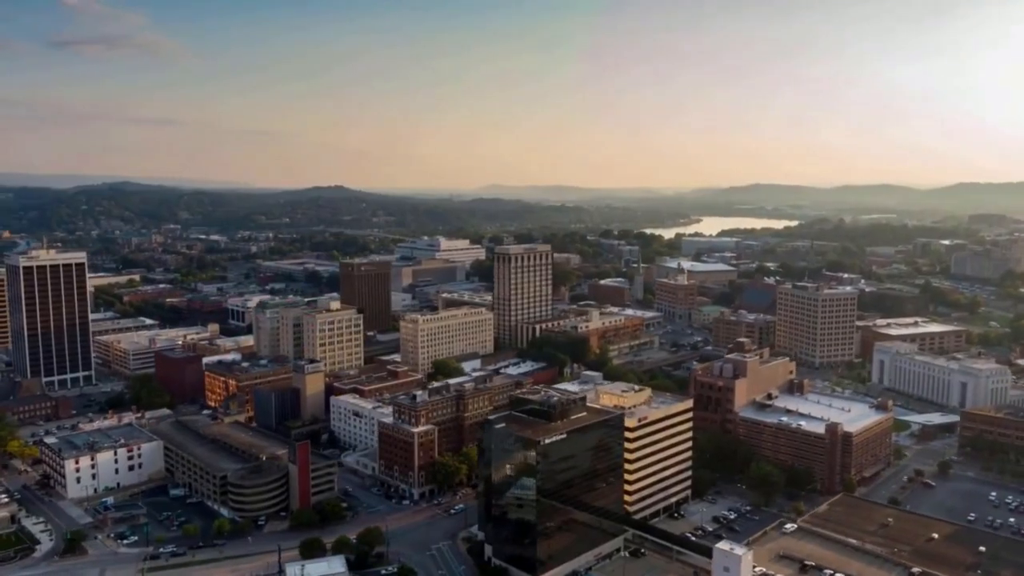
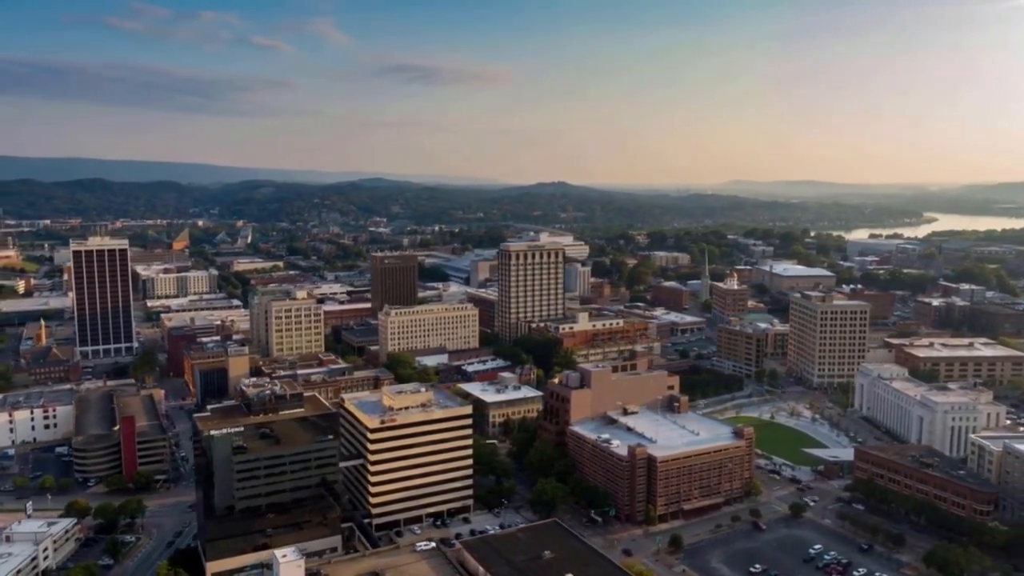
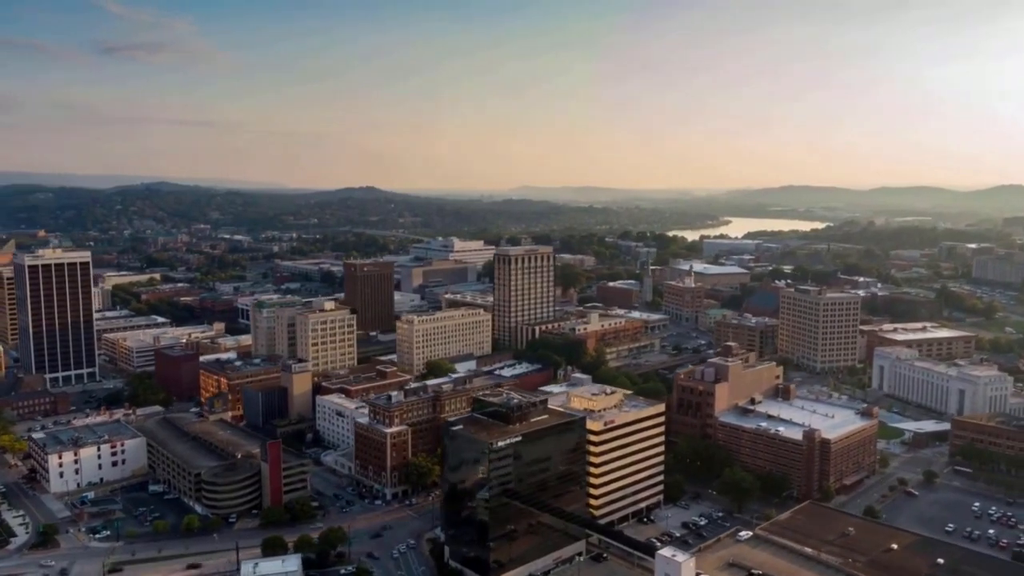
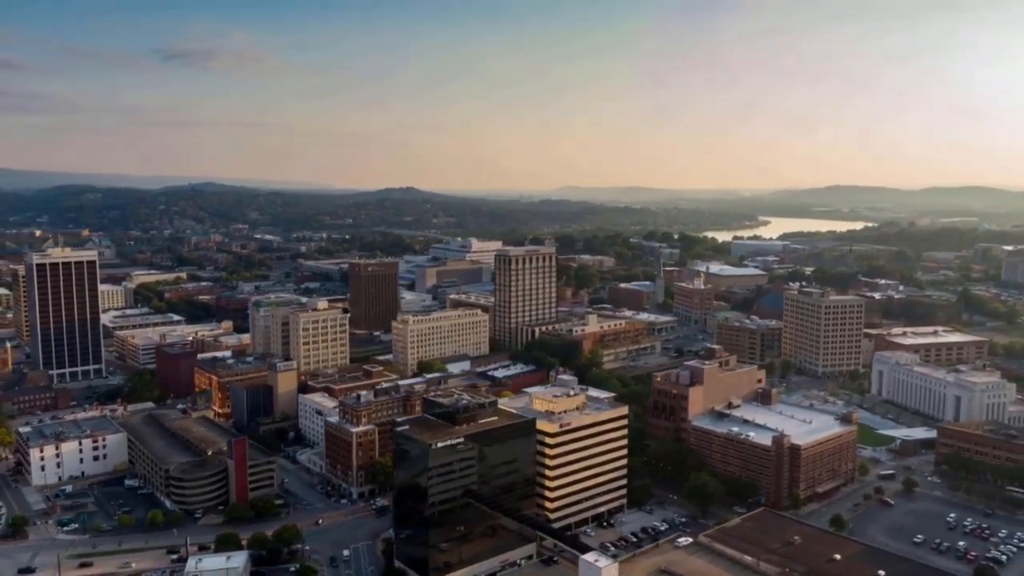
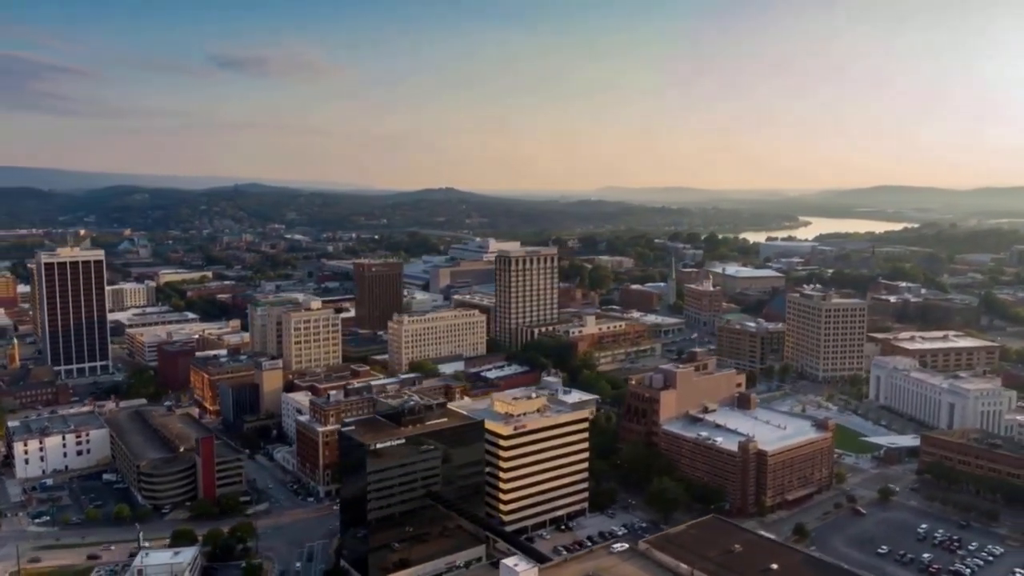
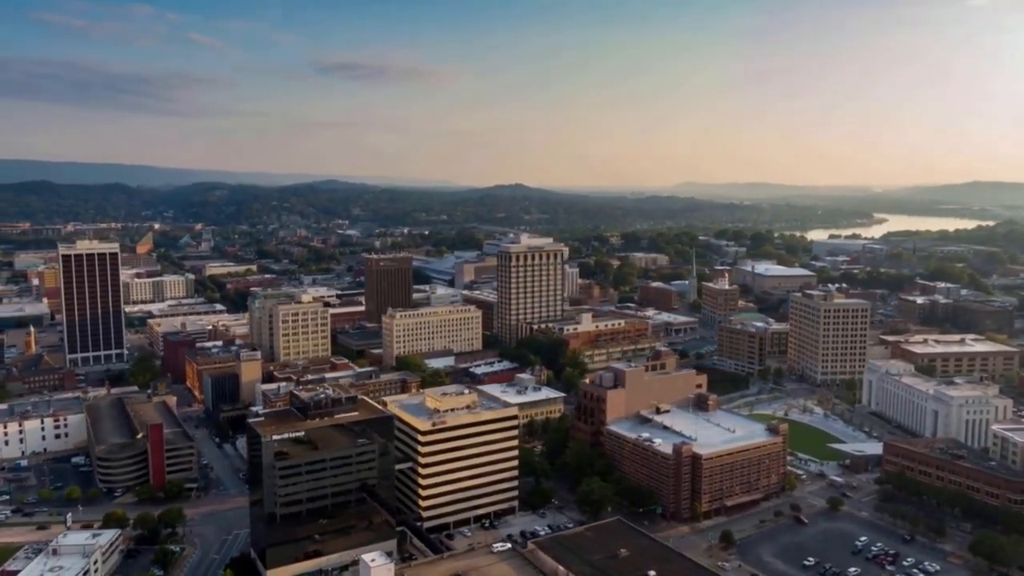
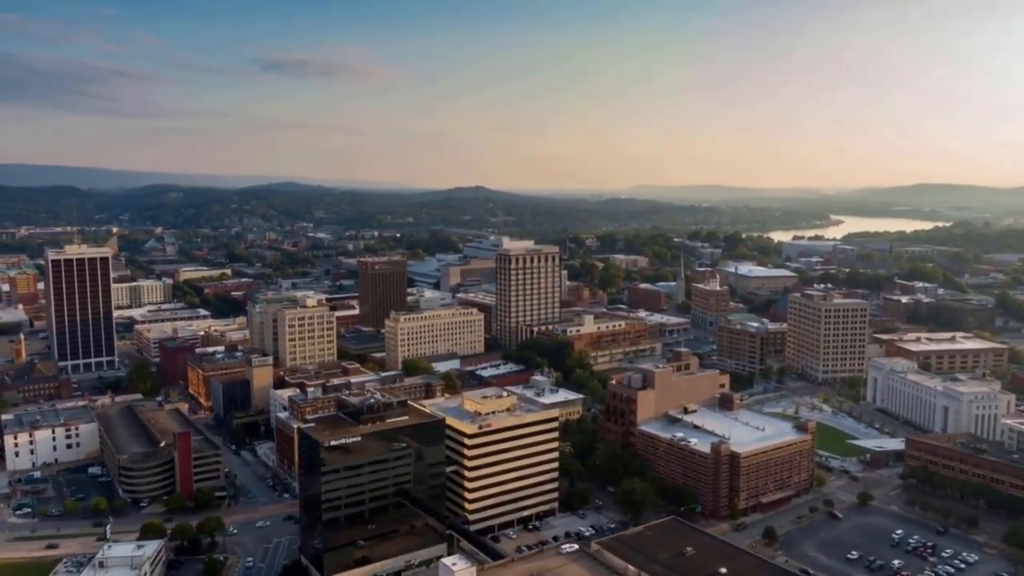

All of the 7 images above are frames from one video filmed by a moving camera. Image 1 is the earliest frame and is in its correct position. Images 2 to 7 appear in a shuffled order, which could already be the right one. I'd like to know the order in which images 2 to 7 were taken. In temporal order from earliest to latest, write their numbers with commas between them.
3, 4, 5, 7, 6, 2
